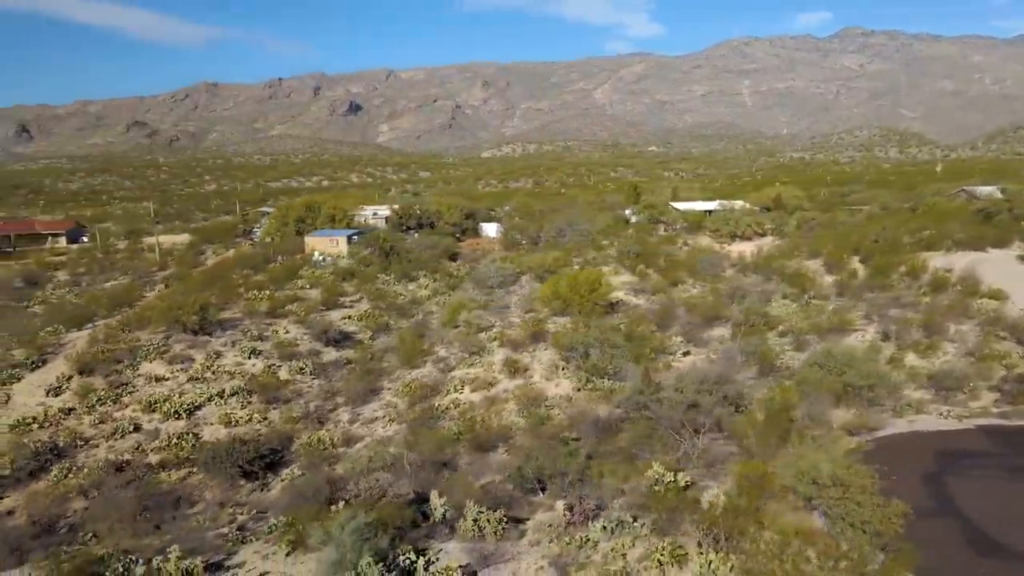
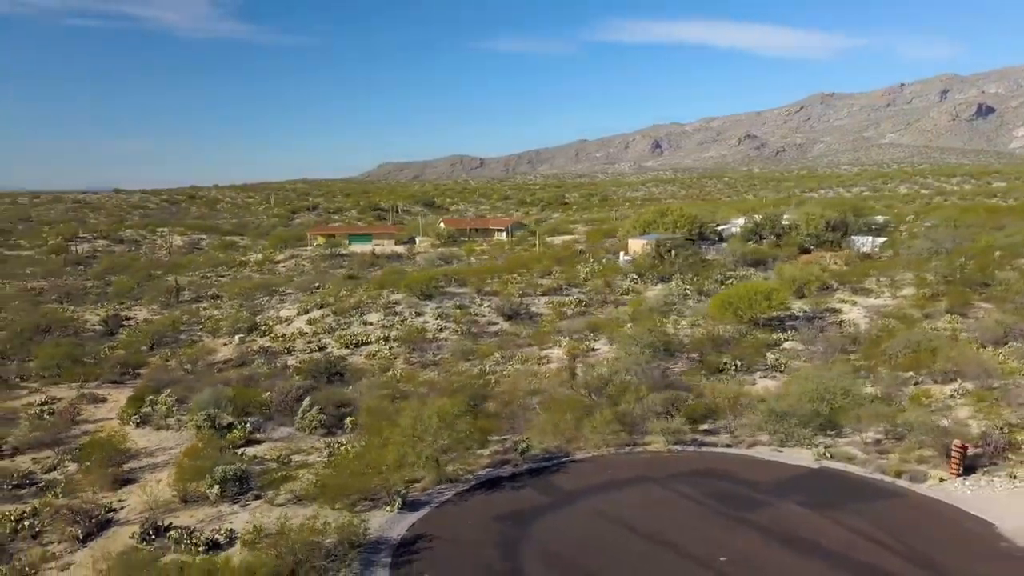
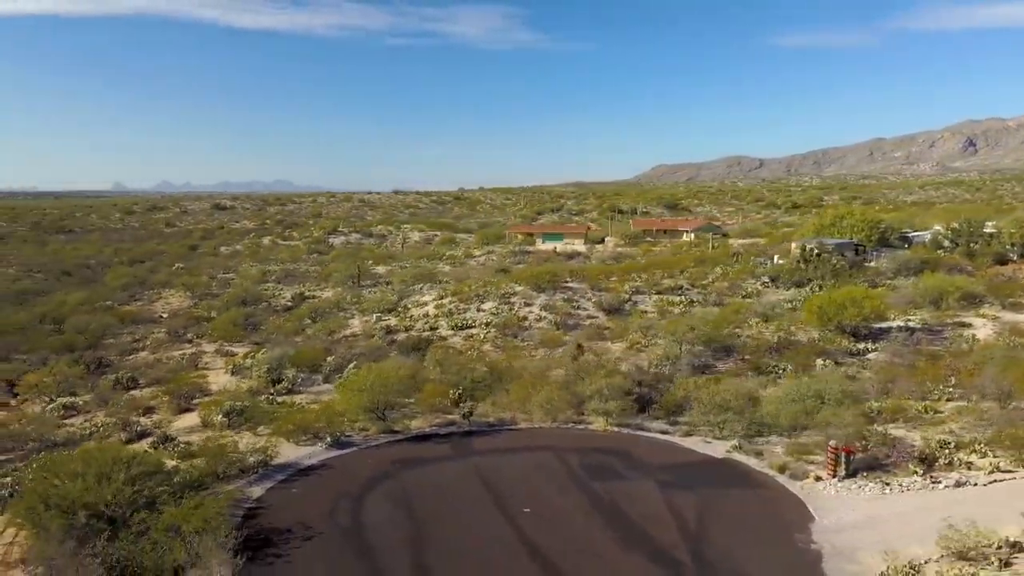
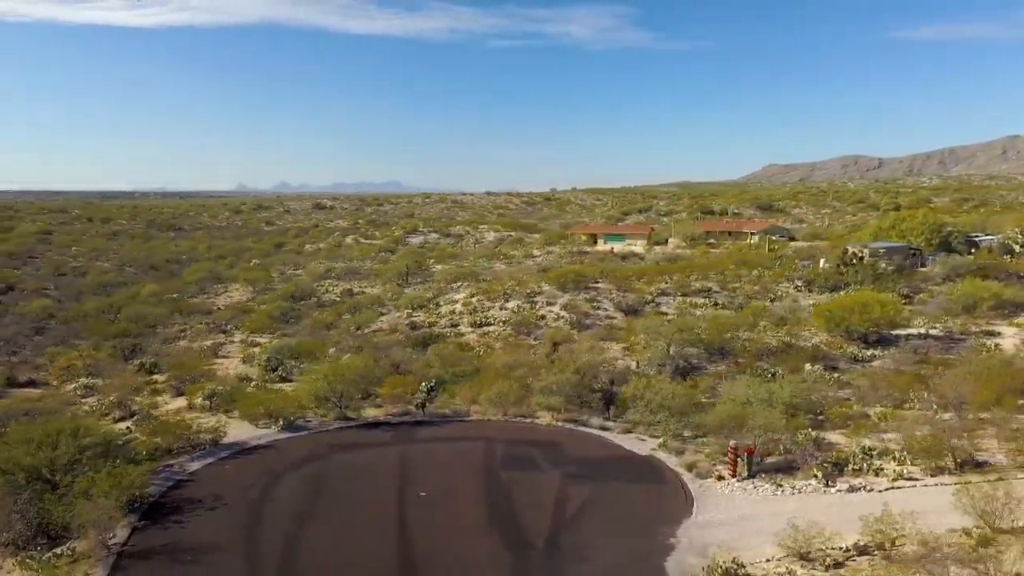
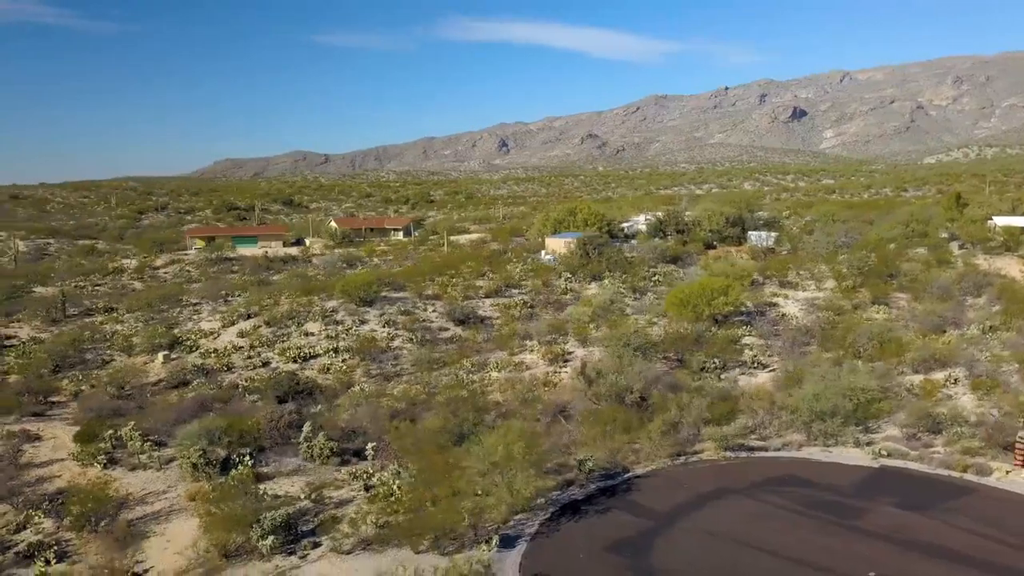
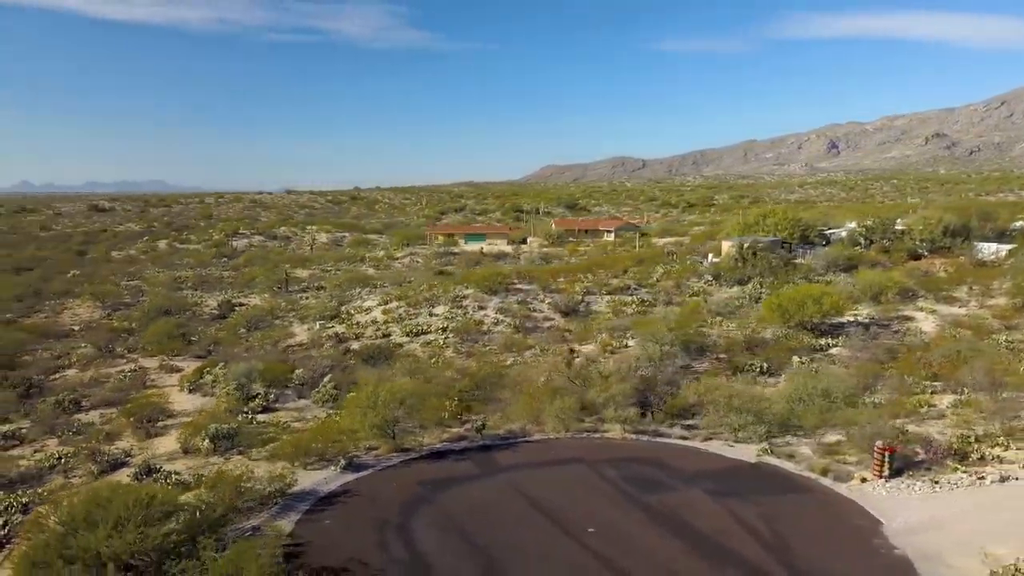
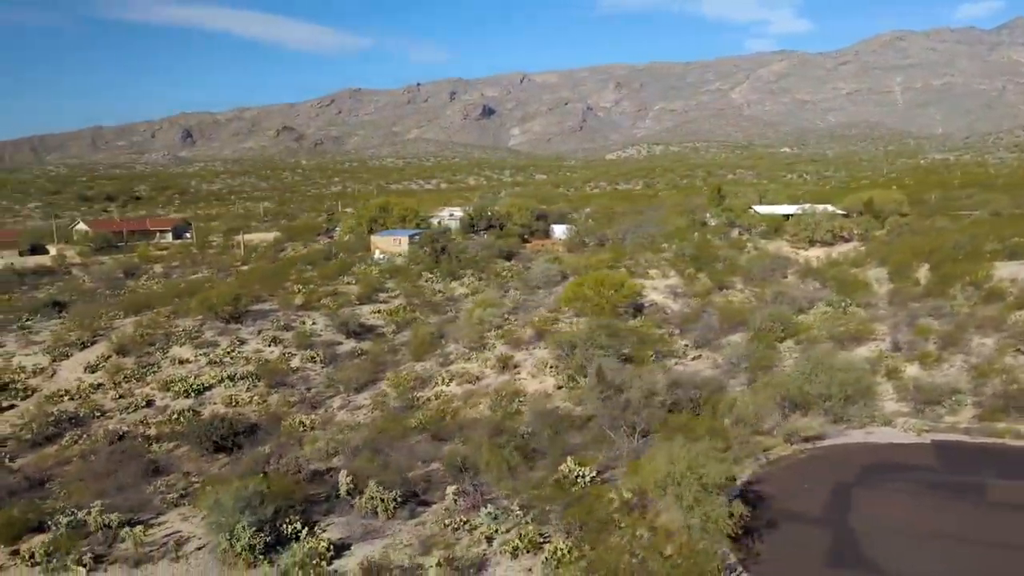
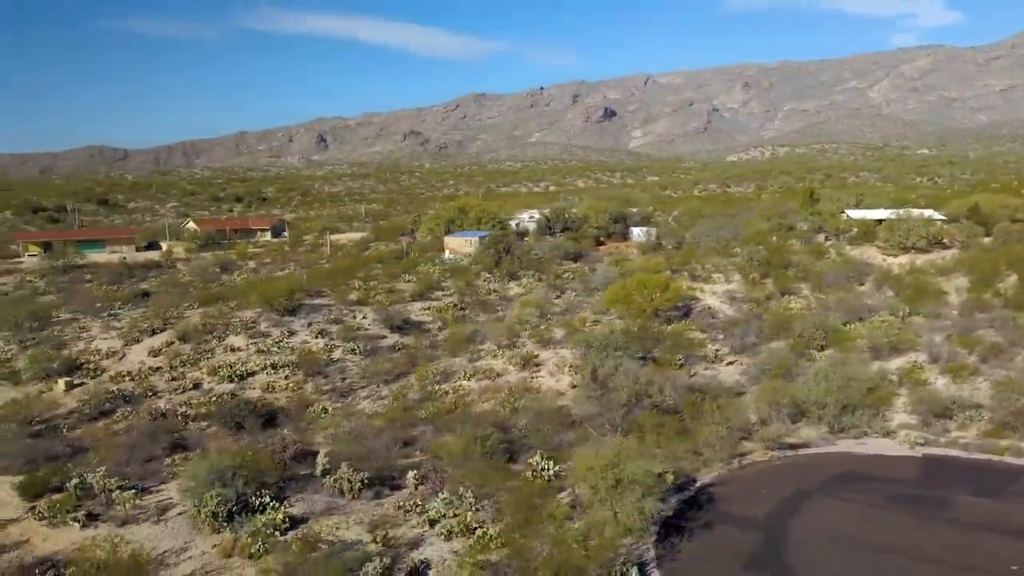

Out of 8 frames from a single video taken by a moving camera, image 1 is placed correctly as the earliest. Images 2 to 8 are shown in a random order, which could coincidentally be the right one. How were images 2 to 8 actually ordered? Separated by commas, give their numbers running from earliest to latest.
7, 8, 5, 2, 6, 3, 4
